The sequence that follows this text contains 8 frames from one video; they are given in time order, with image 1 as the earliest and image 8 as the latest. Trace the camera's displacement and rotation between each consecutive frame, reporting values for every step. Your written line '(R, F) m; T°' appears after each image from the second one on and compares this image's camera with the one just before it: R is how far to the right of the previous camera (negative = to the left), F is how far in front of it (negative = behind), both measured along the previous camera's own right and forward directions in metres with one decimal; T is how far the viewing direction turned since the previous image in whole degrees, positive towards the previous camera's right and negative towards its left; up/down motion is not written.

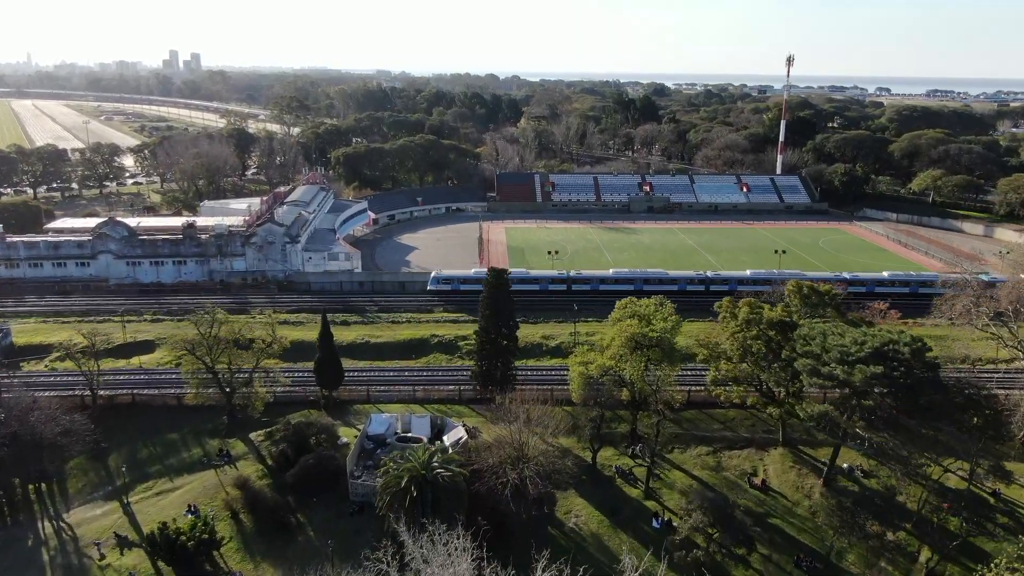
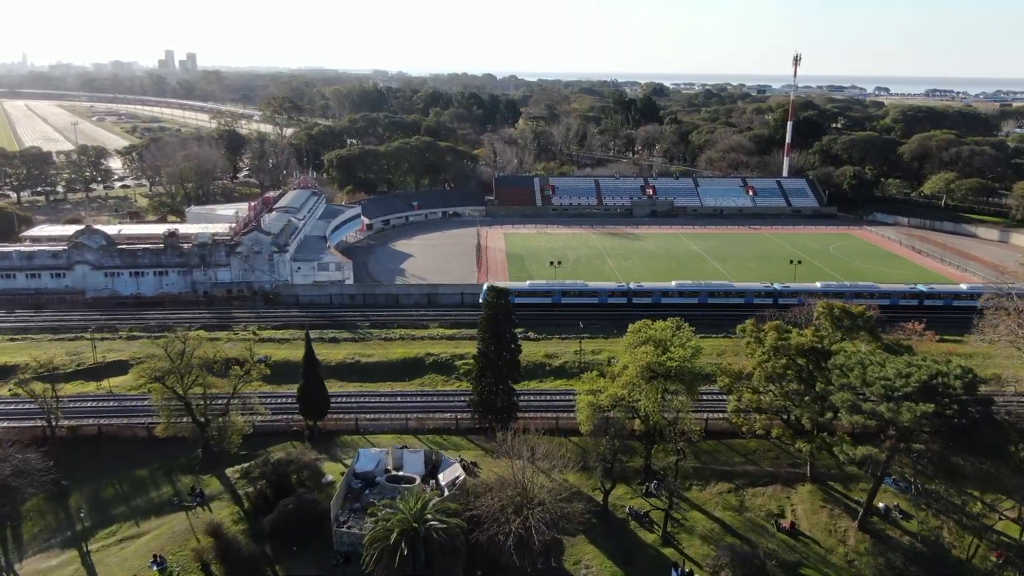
(-0.1, +2.6) m; 0°
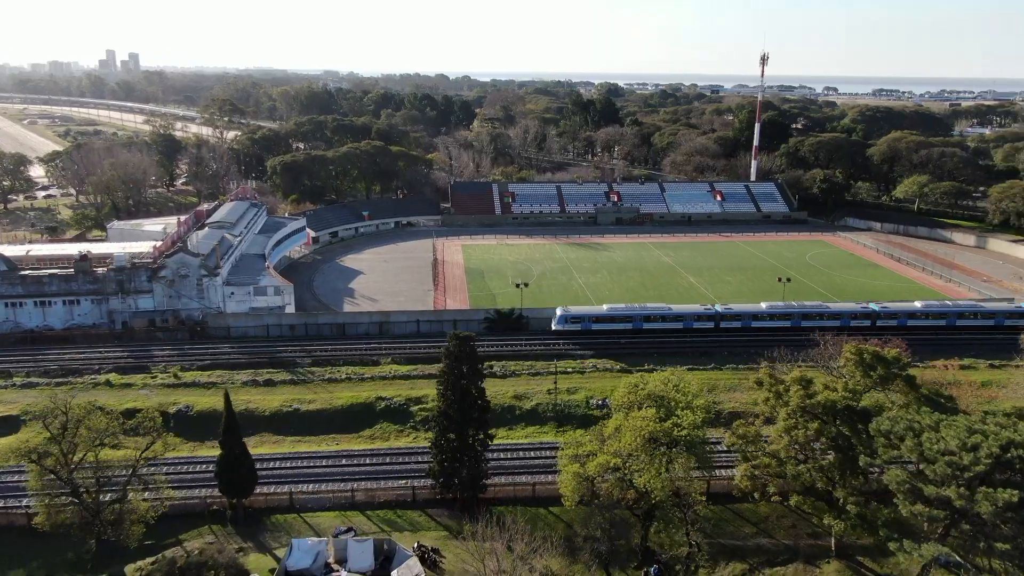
(-0.3, +4.7) m; +3°
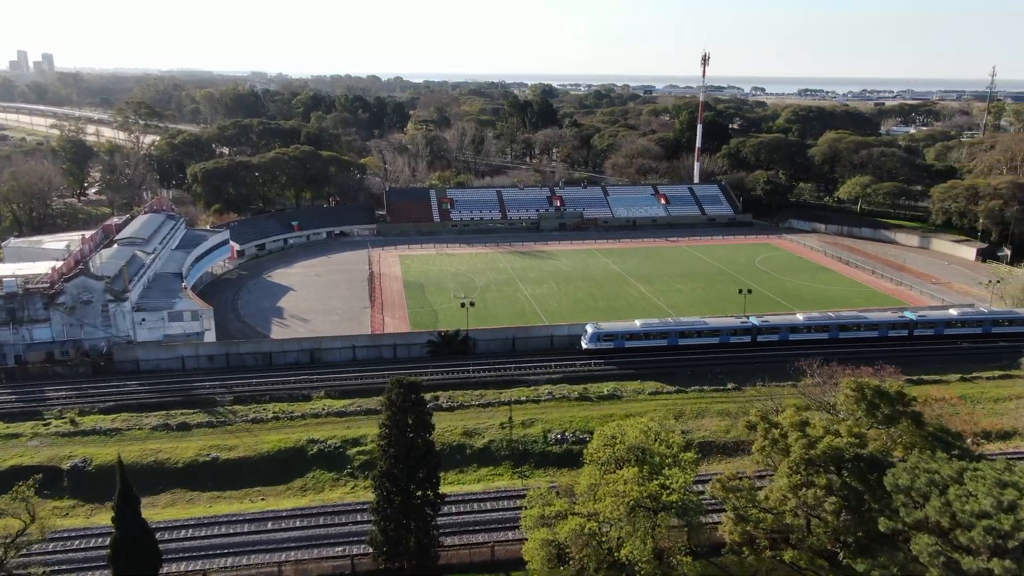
(-0.3, +3.2) m; +4°
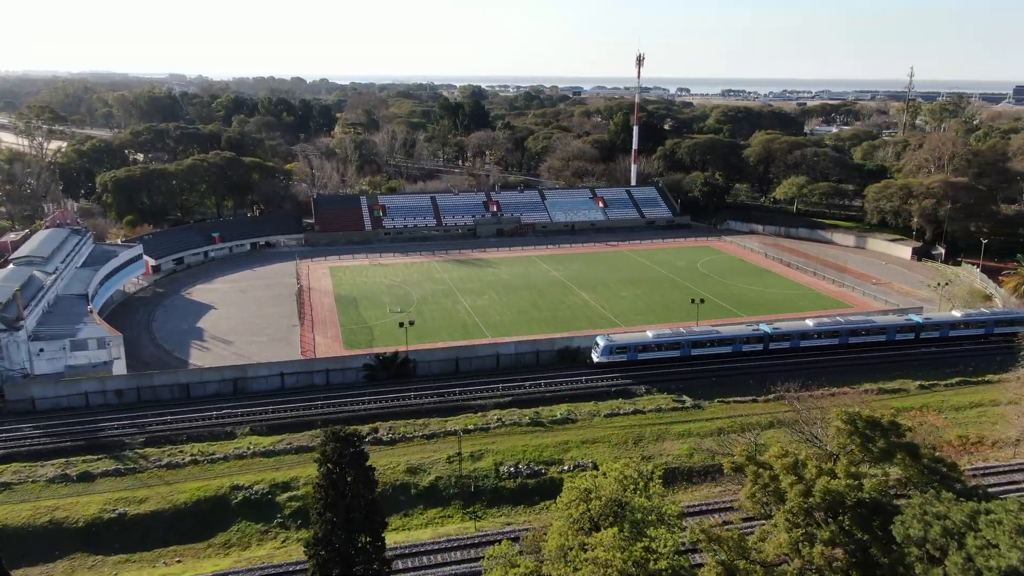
(-0.4, +2.4) m; +5°
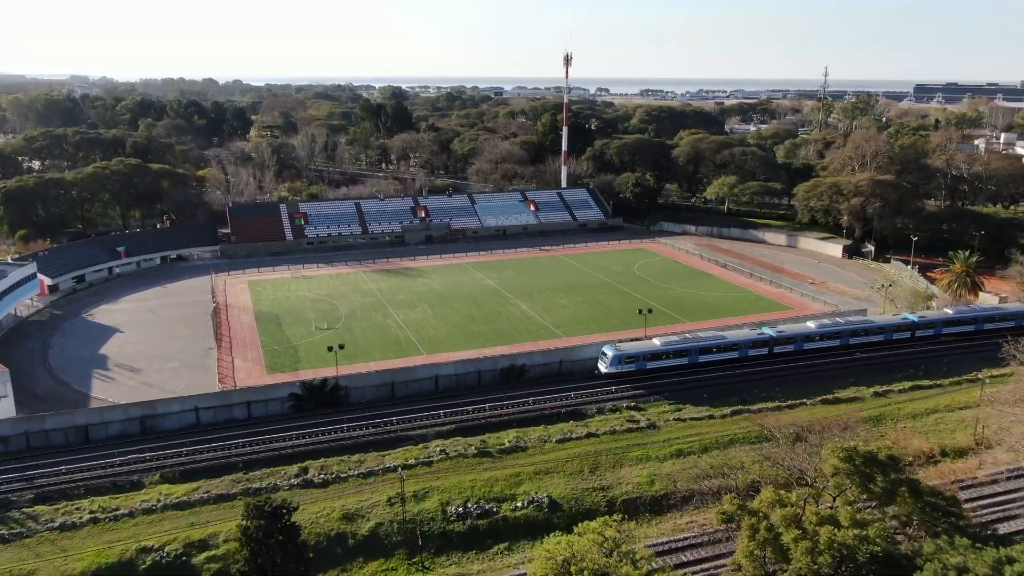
(-0.5, +2.4) m; +5°
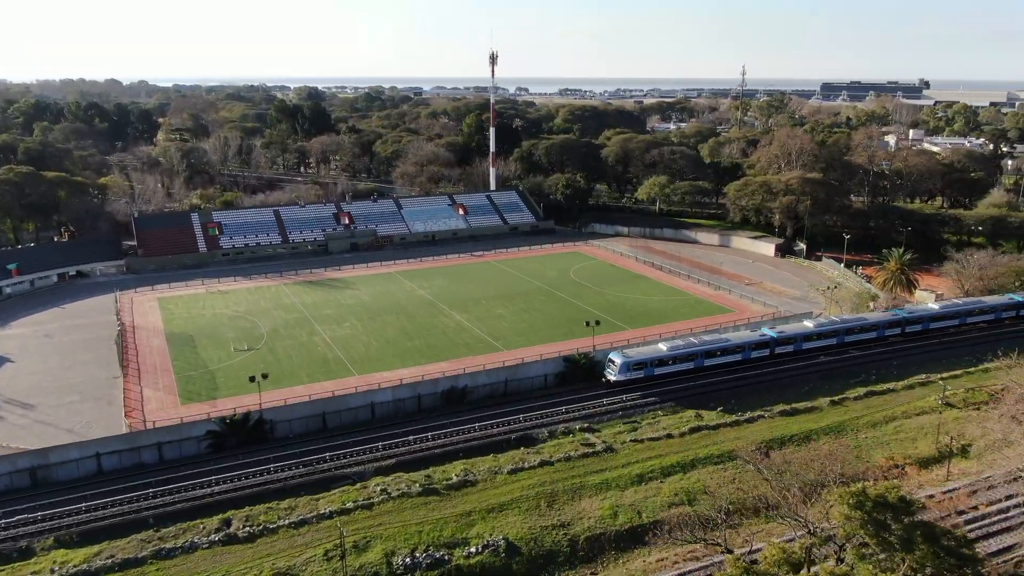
(-0.6, +2.4) m; +5°
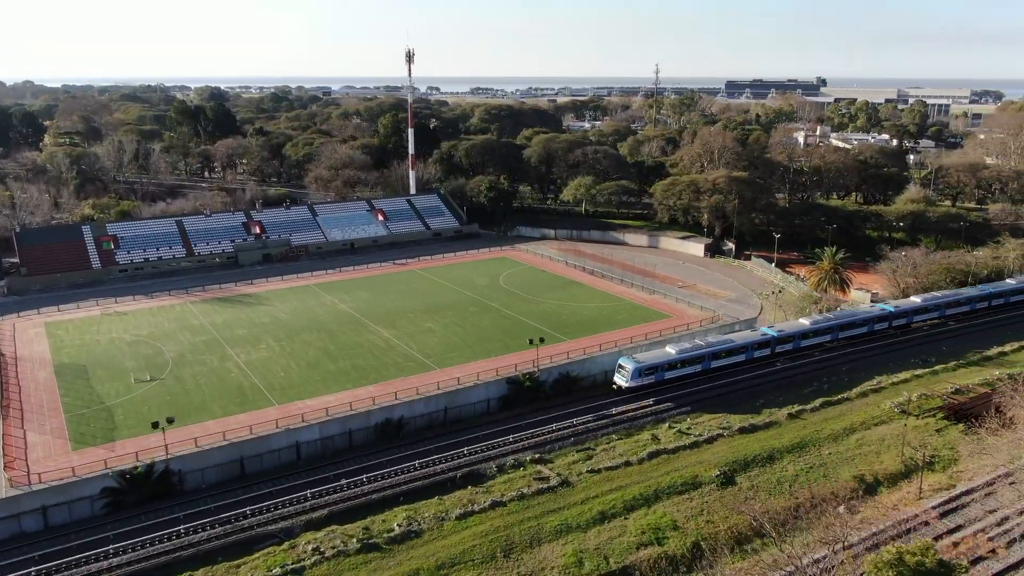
(-0.7, +2.7) m; +6°
